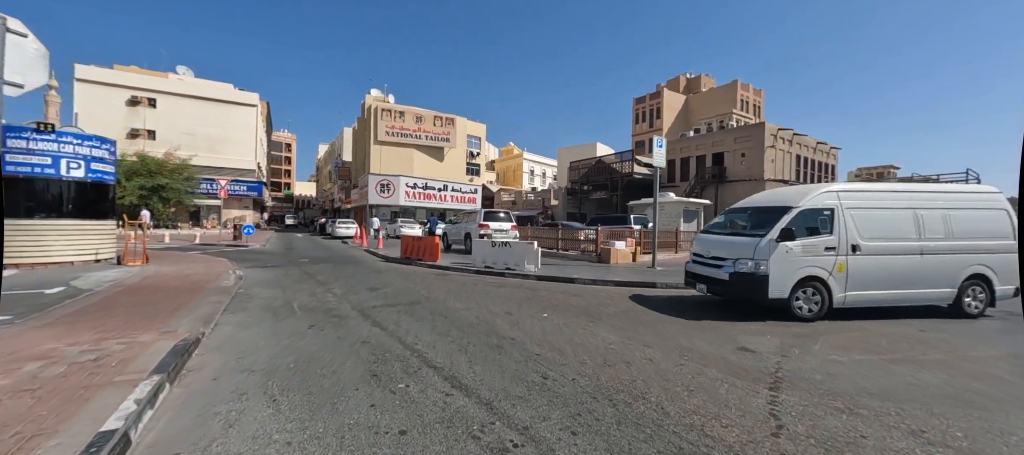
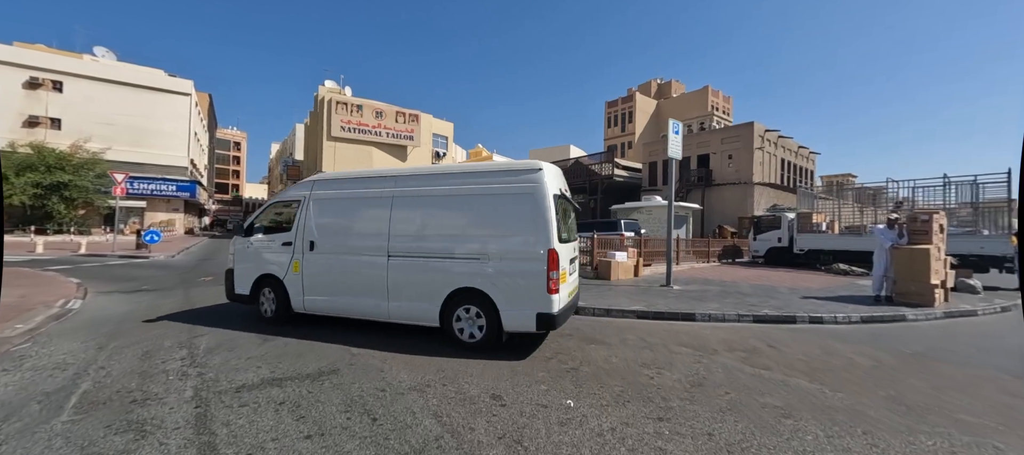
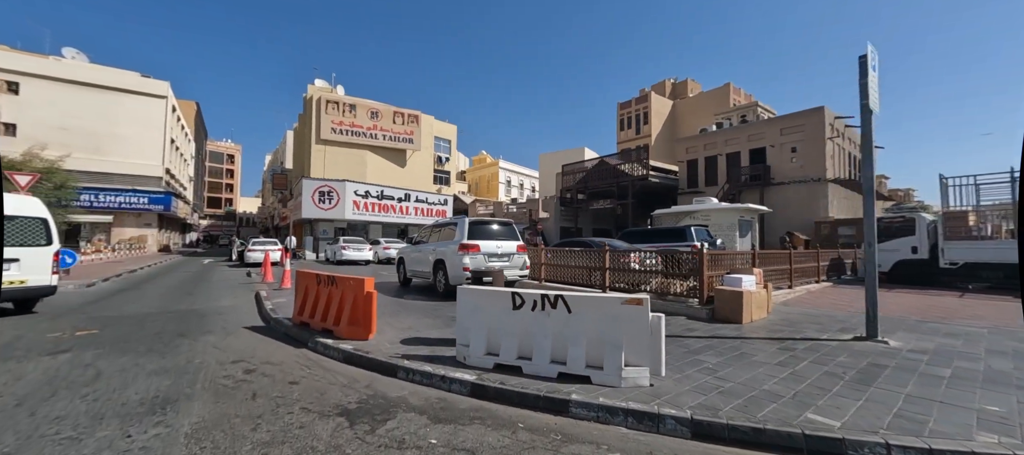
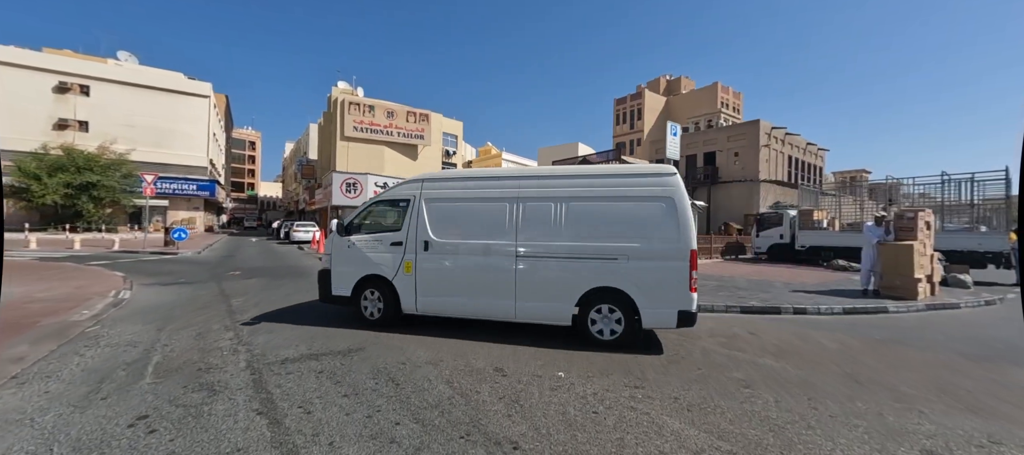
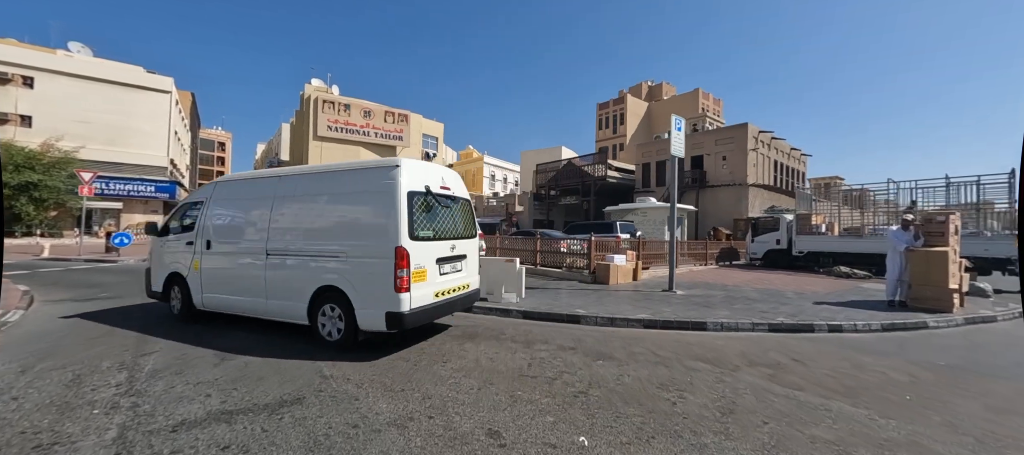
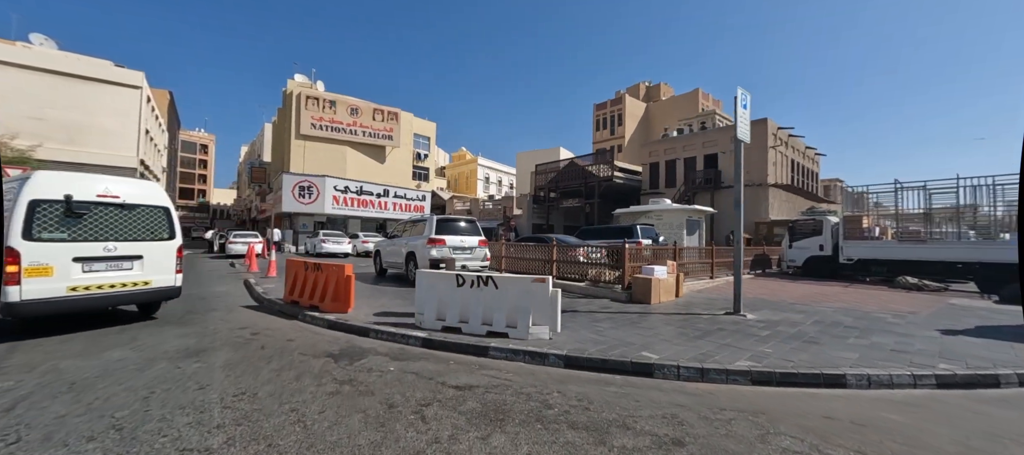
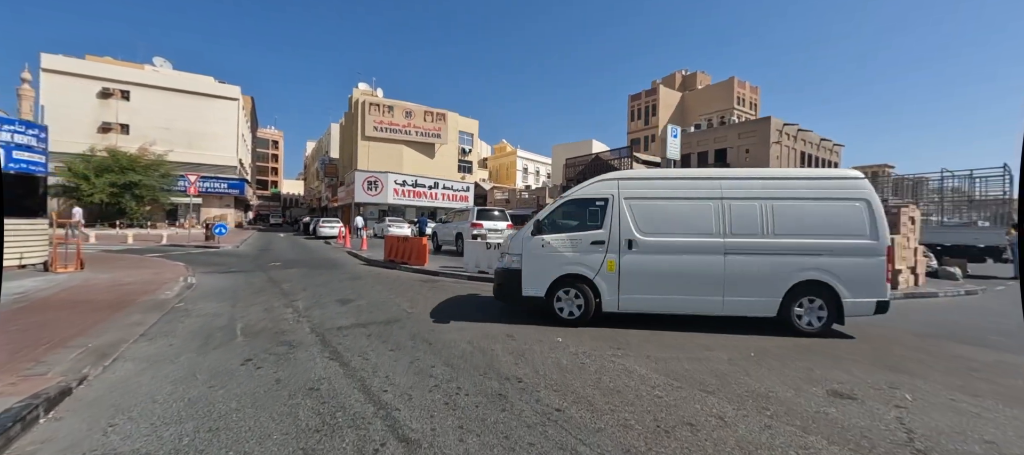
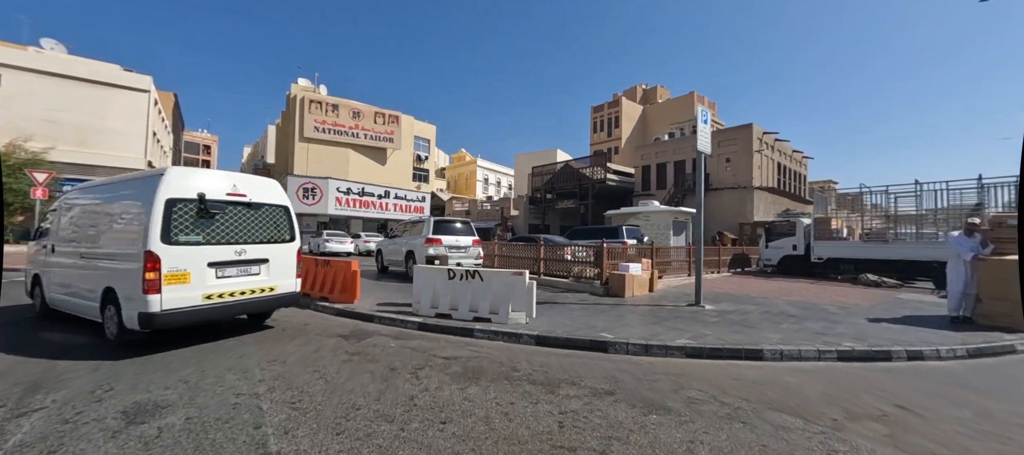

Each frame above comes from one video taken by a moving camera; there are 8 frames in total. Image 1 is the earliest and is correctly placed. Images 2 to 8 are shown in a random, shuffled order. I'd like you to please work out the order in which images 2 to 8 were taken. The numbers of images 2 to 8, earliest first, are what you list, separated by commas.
7, 4, 2, 5, 8, 6, 3
